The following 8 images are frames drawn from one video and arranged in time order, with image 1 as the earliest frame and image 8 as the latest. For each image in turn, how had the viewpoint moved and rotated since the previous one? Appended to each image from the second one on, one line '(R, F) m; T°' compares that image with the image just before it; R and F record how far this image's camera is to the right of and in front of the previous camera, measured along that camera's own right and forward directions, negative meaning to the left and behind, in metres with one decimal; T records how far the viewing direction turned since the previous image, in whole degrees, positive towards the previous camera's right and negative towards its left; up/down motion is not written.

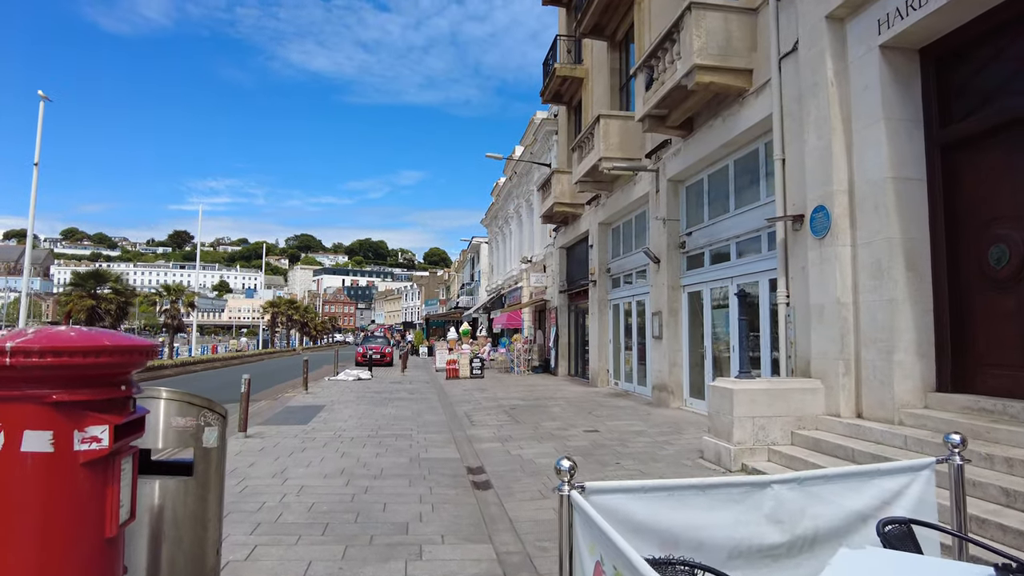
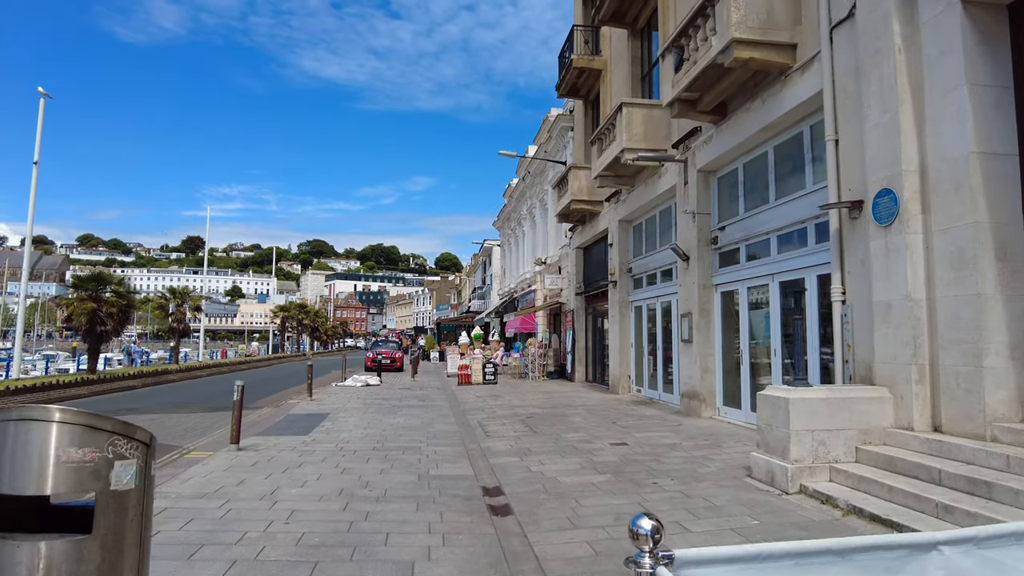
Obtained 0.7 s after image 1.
(-0.1, +0.8) m; -1°
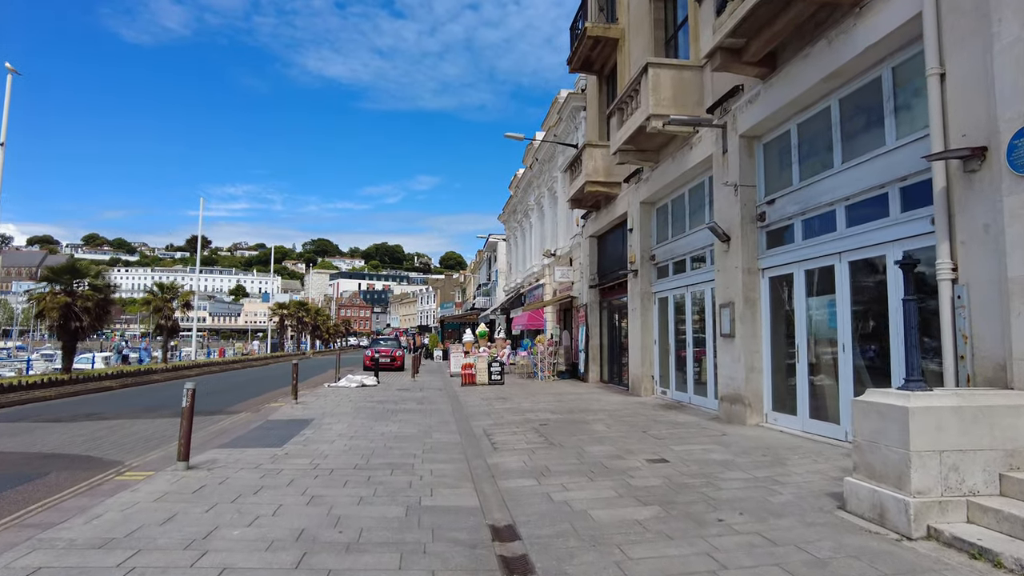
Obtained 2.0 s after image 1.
(-0.1, +1.5) m; 0°
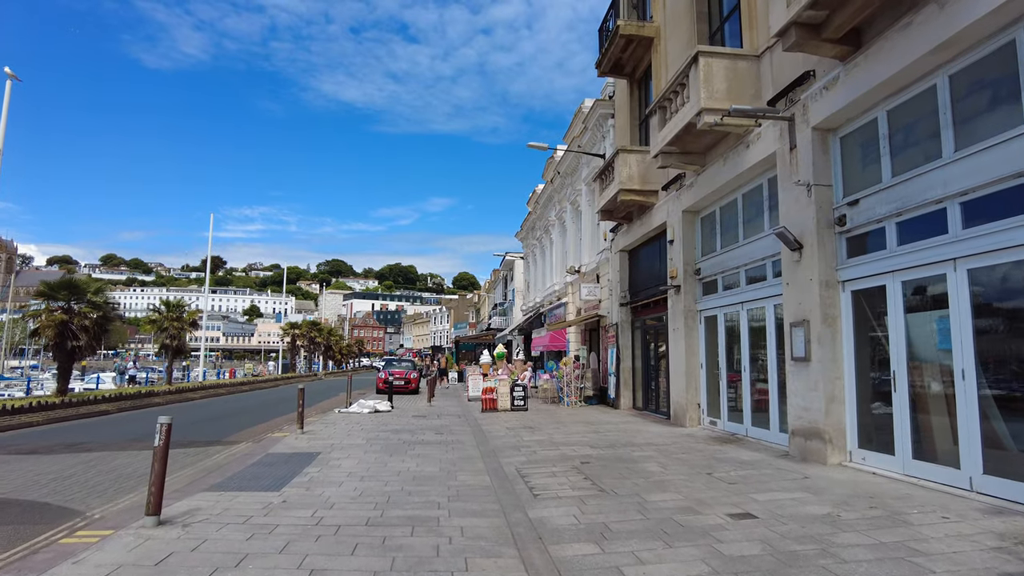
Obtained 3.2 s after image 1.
(-0.3, +1.3) m; -1°
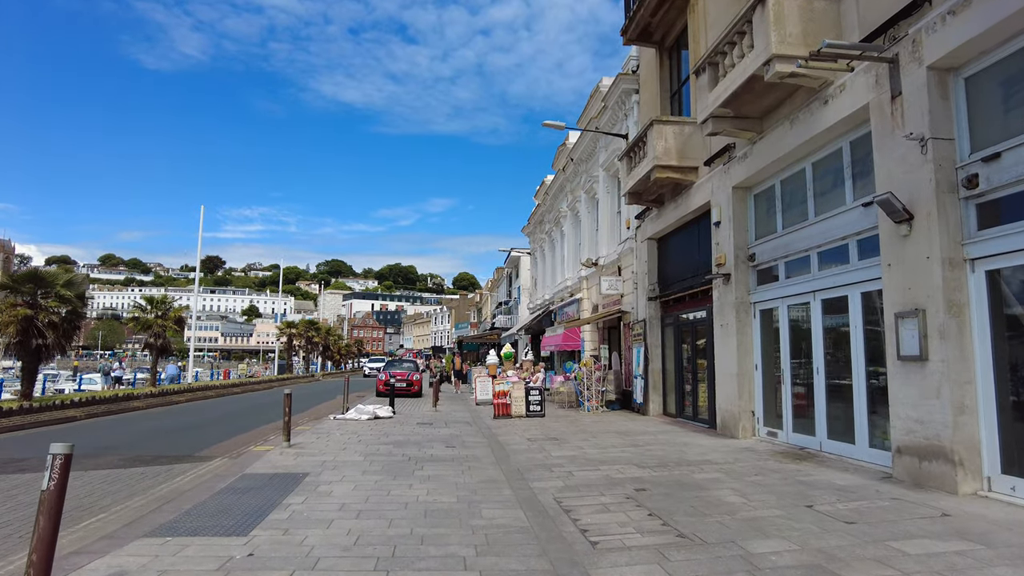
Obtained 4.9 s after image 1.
(-0.4, +1.7) m; 0°
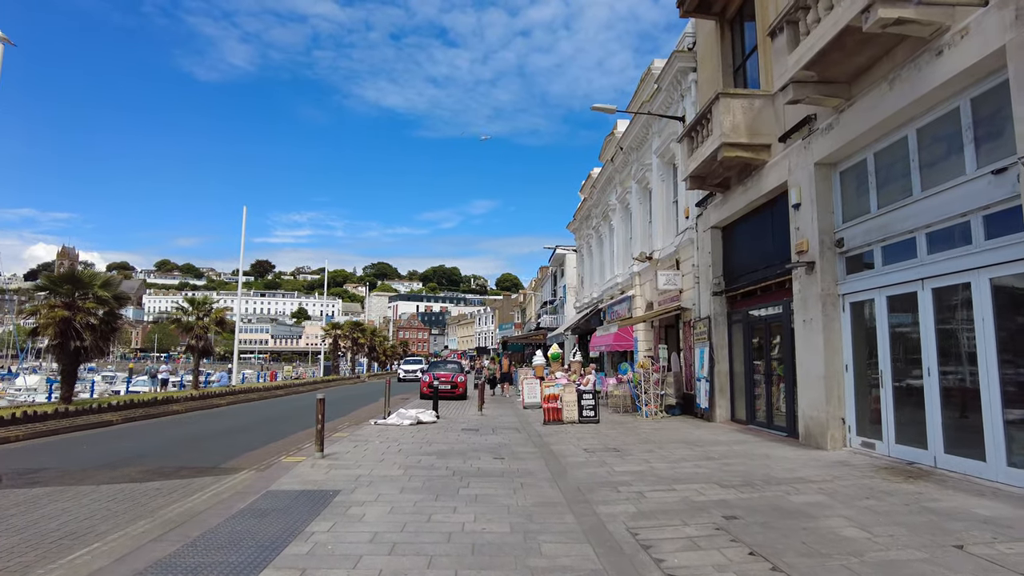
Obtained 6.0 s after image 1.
(-0.1, +1.0) m; -4°
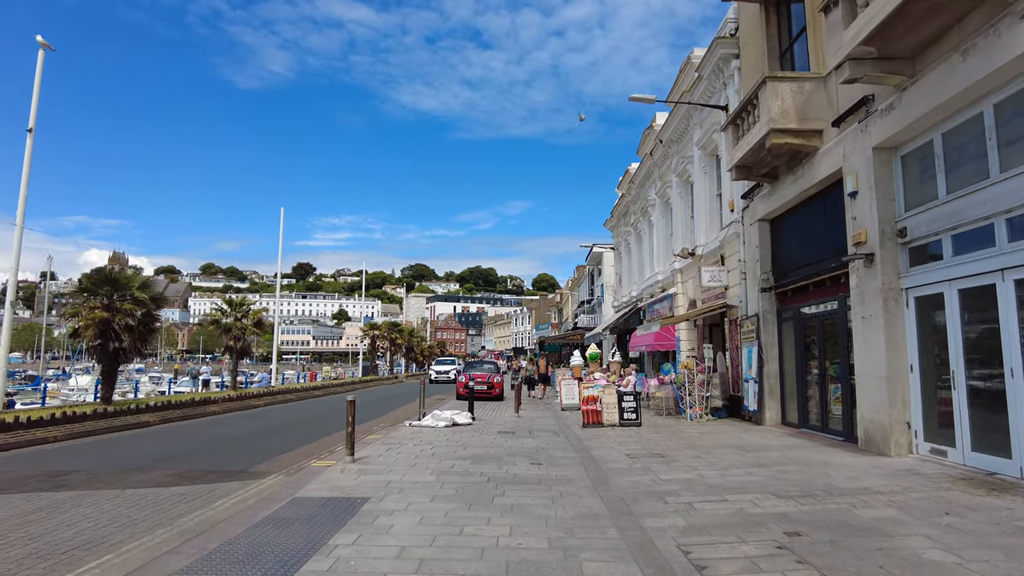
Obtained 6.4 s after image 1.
(0.0, +0.4) m; -3°
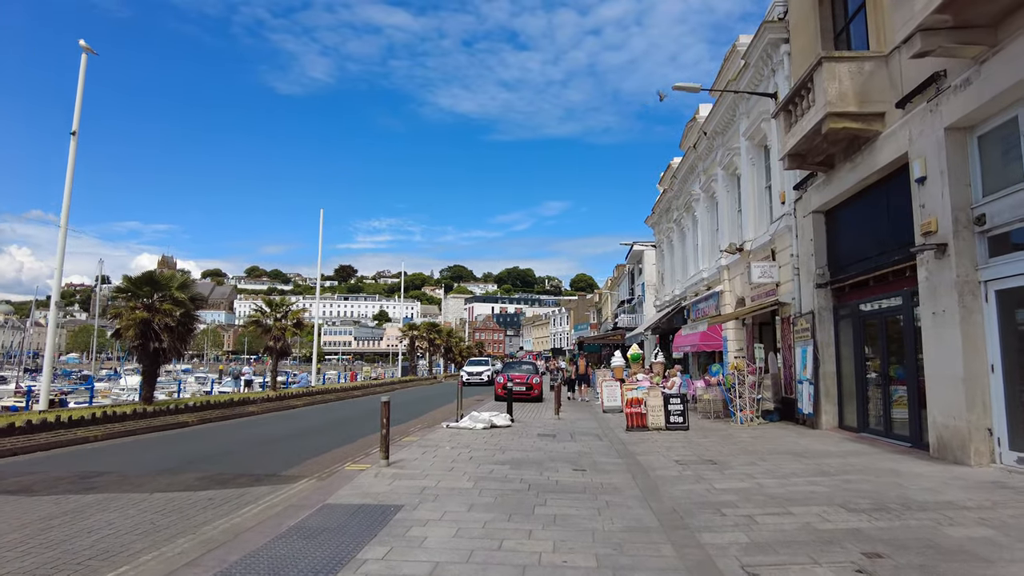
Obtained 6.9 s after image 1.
(0.0, +0.4) m; -3°
